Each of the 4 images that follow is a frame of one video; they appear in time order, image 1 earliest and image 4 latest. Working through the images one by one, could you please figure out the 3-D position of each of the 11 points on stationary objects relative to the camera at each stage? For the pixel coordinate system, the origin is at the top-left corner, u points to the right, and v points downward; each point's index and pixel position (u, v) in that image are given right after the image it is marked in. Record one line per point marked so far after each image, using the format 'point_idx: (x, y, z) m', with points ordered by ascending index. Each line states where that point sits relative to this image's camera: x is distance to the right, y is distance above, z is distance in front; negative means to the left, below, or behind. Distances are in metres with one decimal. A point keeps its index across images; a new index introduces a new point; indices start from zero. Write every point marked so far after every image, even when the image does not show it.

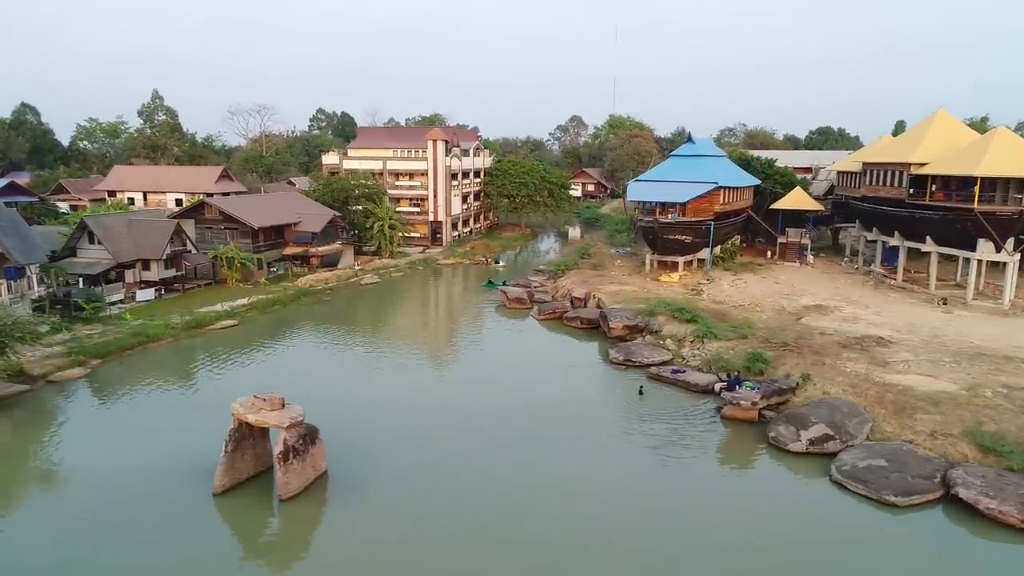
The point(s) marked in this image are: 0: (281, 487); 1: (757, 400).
0: (-5.3, -4.5, +15.0) m
1: (+7.1, -3.2, +18.8) m
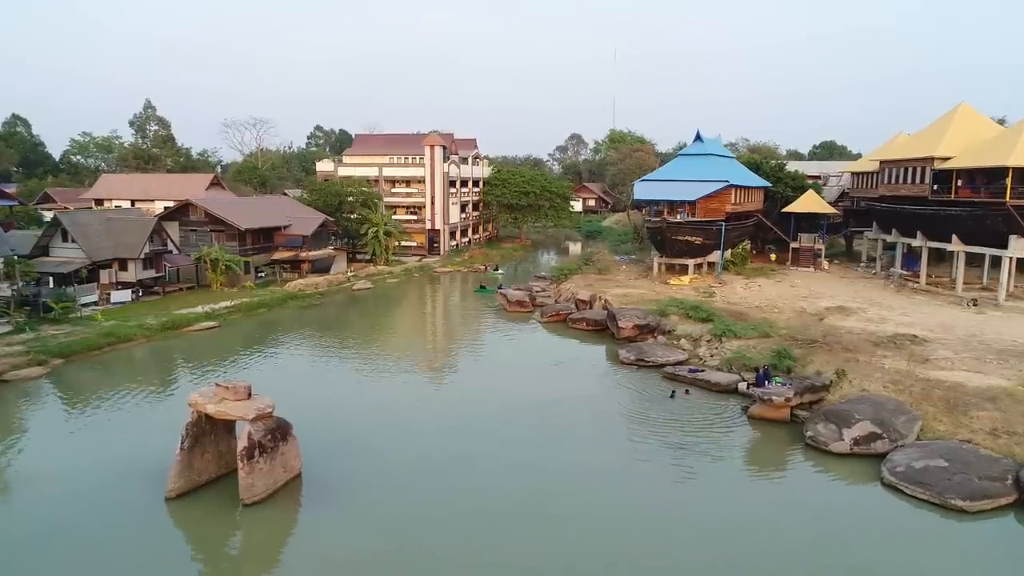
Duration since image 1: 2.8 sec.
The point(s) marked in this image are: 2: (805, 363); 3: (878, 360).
0: (-5.2, -3.9, +12.9) m
1: (+7.1, -2.8, +16.9) m
2: (+8.5, -2.2, +19.3) m
3: (+10.5, -2.1, +19.0) m
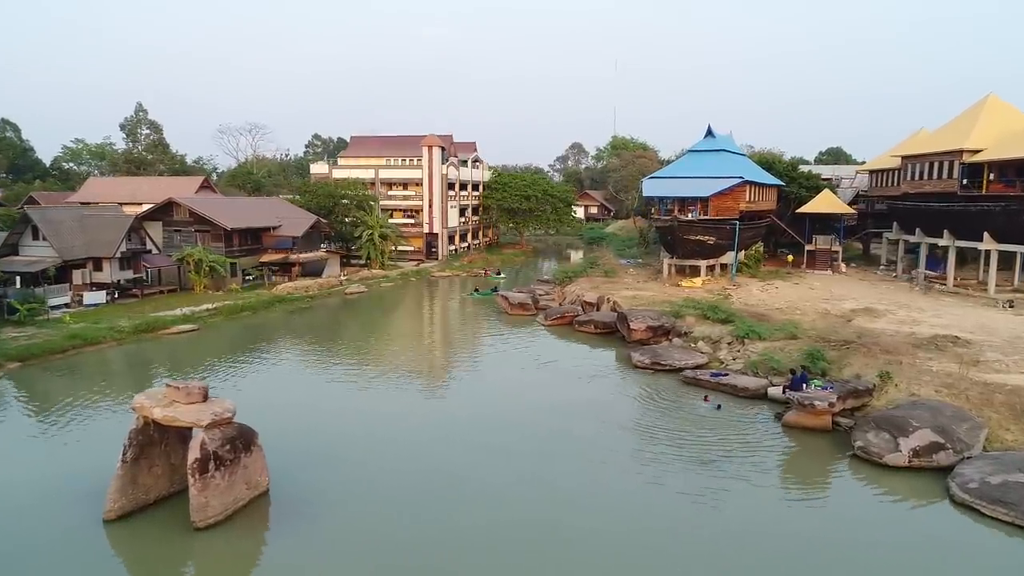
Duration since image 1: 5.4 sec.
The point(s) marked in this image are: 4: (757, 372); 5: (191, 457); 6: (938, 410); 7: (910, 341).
0: (-5.2, -3.7, +11.0) m
1: (+7.2, -2.6, +14.9) m
2: (+8.6, -2.0, +17.4) m
3: (+10.5, -1.9, +17.1) m
4: (+6.8, -2.3, +18.5) m
5: (-5.2, -2.7, +10.8) m
6: (+8.7, -2.5, +13.6) m
7: (+11.7, -1.6, +19.5) m
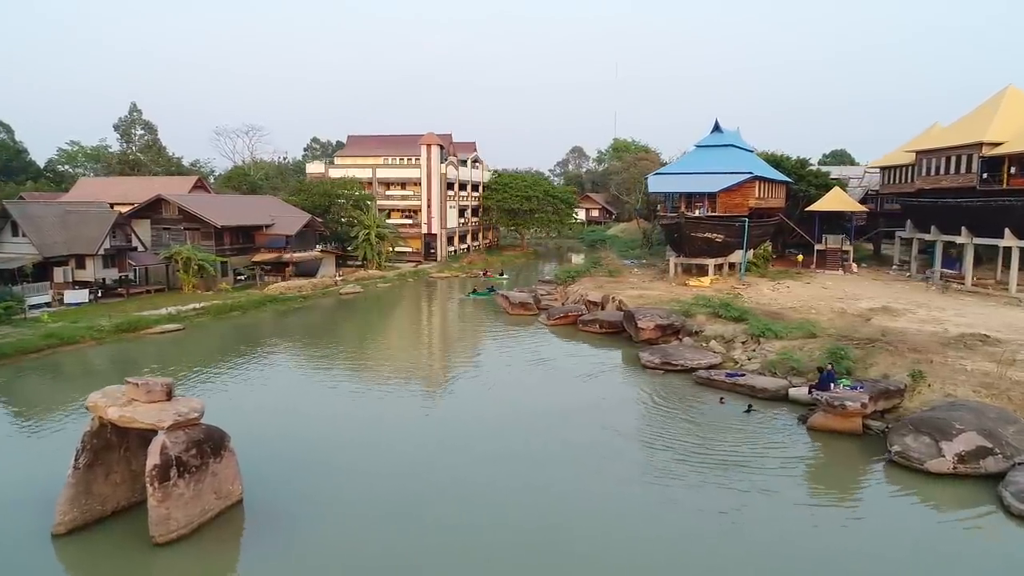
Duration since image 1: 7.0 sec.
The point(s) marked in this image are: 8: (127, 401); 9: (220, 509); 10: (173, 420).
0: (-5.1, -3.5, +9.8) m
1: (+7.2, -2.4, +13.7) m
2: (+8.6, -1.9, +16.2) m
3: (+10.6, -1.8, +15.9) m
4: (+6.8, -2.2, +17.3) m
5: (-5.1, -2.5, +9.6) m
6: (+8.7, -2.3, +12.4) m
7: (+11.7, -1.4, +18.3) m
8: (-5.7, -1.7, +10.0) m
9: (-4.7, -3.6, +10.7) m
10: (-4.9, -2.0, +9.8) m
